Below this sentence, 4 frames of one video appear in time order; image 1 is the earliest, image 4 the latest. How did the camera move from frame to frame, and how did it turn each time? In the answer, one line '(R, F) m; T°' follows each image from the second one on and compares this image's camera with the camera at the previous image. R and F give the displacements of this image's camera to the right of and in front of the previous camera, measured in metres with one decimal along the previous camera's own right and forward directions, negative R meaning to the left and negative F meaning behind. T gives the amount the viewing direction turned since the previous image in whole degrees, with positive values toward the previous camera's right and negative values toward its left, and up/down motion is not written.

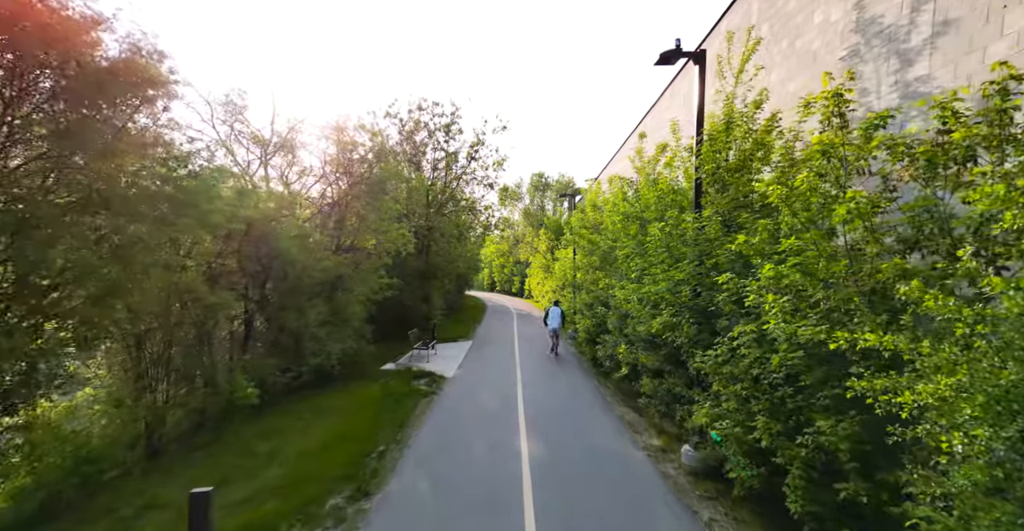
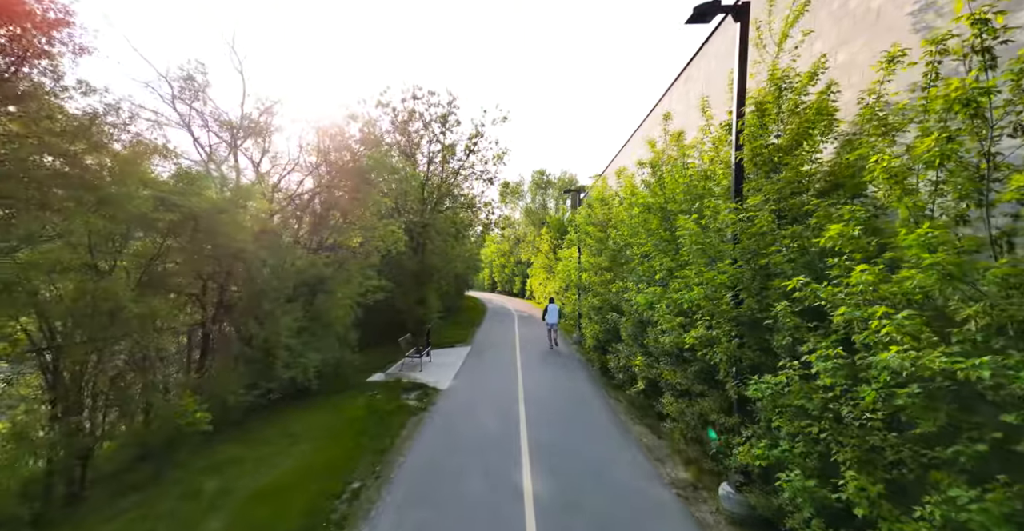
(0.0, +1.2) m; 0°
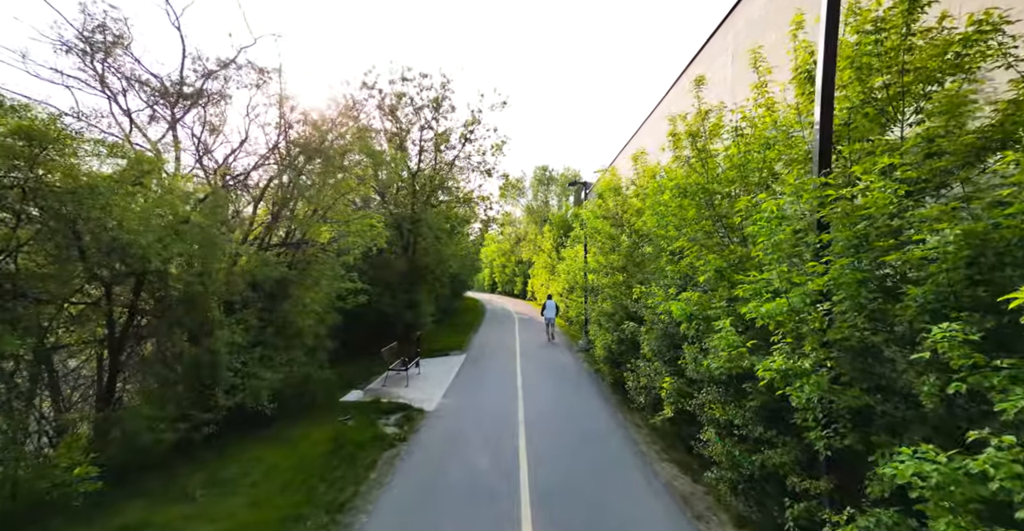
(+0.1, +1.6) m; 0°
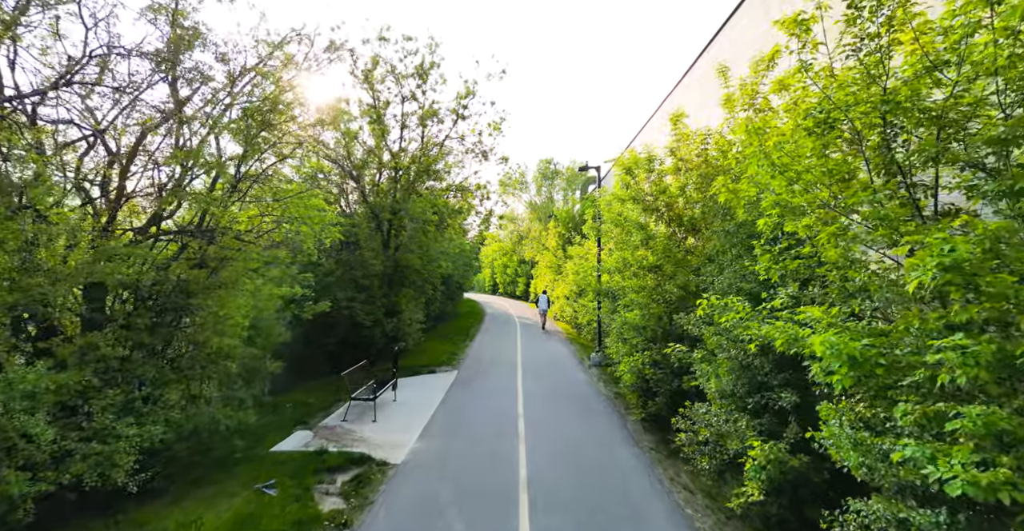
(+0.1, +2.6) m; 0°
